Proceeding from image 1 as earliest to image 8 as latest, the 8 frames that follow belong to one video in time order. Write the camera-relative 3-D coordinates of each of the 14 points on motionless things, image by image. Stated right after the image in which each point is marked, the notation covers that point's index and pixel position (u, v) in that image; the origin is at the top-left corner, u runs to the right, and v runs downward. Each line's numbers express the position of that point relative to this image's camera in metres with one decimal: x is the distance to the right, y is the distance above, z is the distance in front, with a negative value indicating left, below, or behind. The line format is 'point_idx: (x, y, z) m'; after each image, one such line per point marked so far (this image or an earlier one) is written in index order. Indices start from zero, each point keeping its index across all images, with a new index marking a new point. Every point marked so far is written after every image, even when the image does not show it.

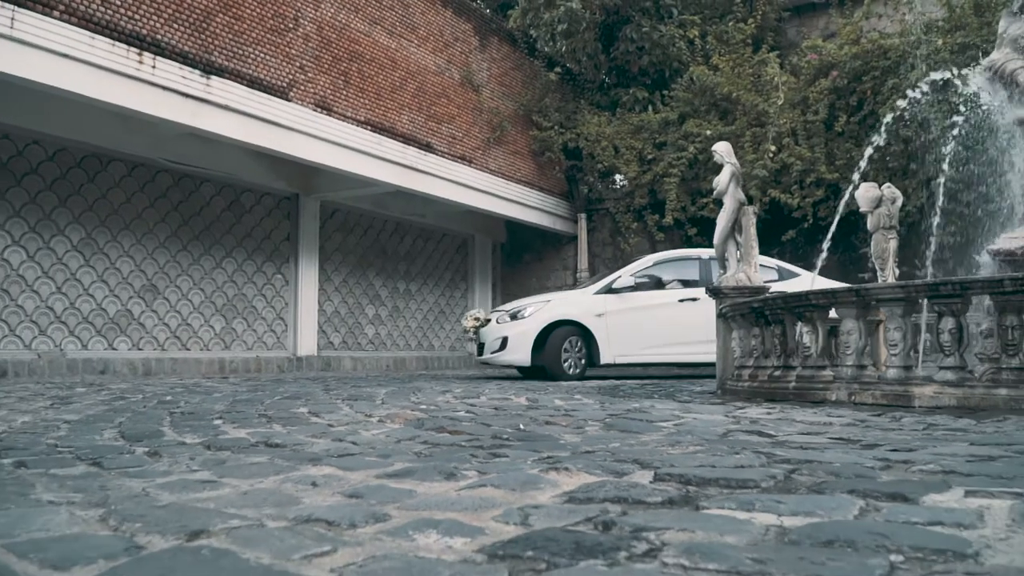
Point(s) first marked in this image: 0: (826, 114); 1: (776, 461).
0: (+5.4, +3.0, +15.4) m
1: (+0.7, -0.4, +2.3) m
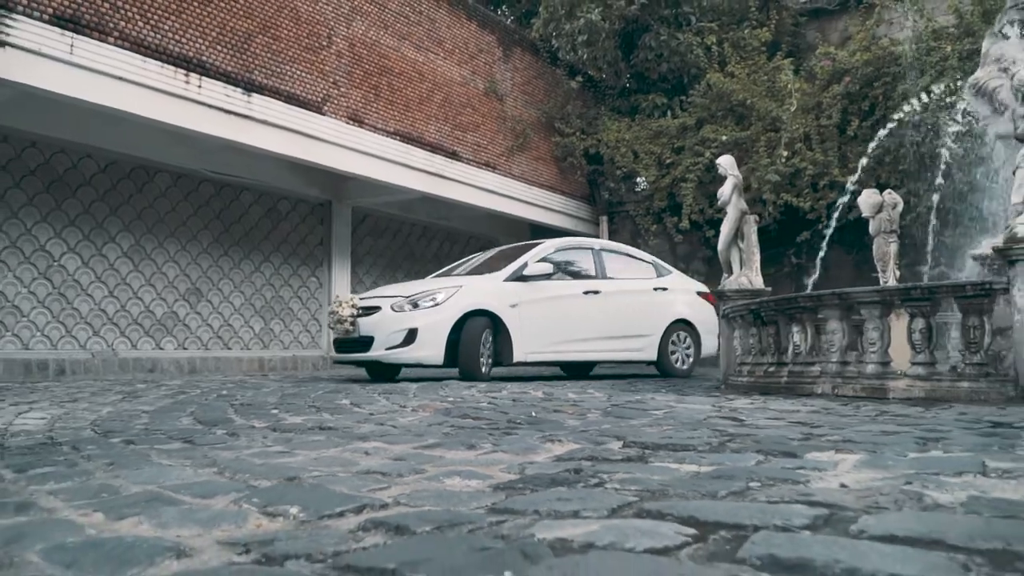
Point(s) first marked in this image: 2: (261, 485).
0: (+5.8, +3.0, +15.9) m
1: (+0.7, -0.5, +2.9) m
2: (-0.6, -0.5, +2.2) m
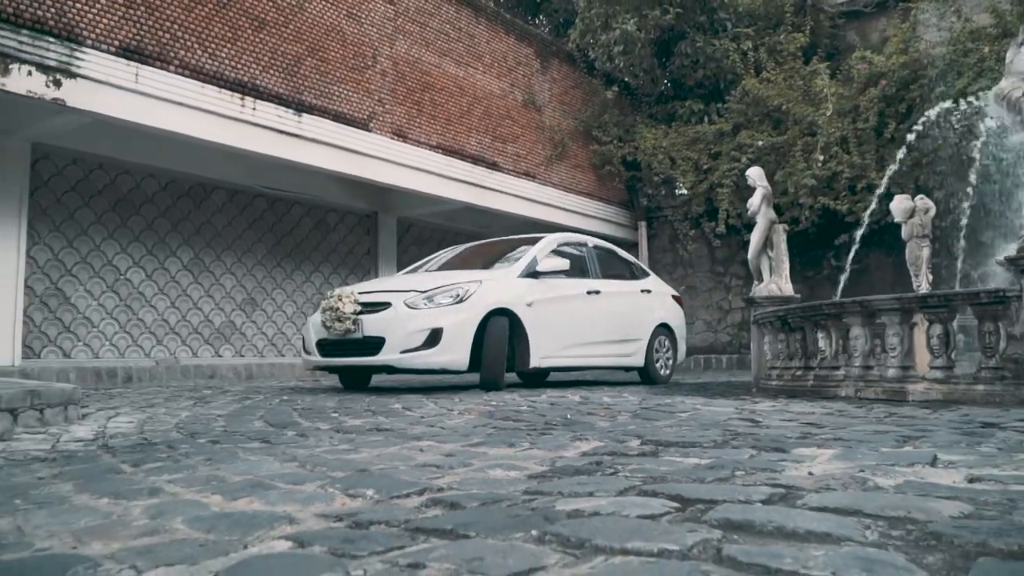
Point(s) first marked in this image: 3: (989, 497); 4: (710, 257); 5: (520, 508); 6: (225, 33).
0: (+6.5, +3.0, +16.1) m
1: (+0.8, -0.5, +3.3) m
2: (-0.5, -0.6, +2.7) m
3: (+1.0, -0.4, +1.9) m
4: (+4.2, +0.7, +18.8) m
5: (0.0, -0.5, +2.0) m
6: (-3.7, +3.3, +11.5) m
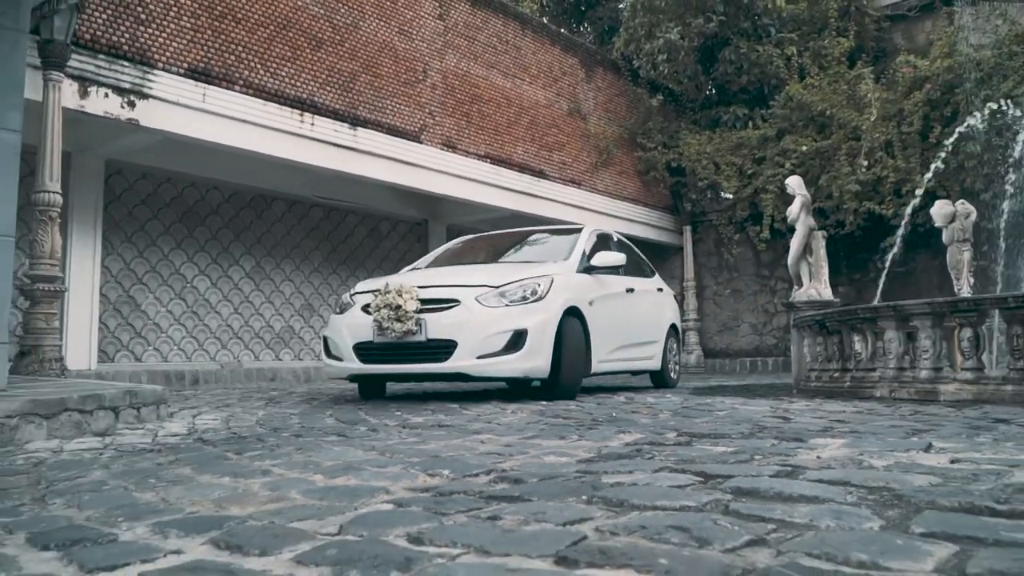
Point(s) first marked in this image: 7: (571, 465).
0: (+7.3, +2.9, +16.2) m
1: (+1.0, -0.6, +3.7) m
2: (-0.3, -0.6, +3.1) m
3: (+1.1, -0.5, +2.3) m
4: (+5.2, +0.6, +19.0) m
5: (+0.2, -0.5, +2.4) m
6: (-3.1, +3.2, +12.1) m
7: (+0.2, -0.6, +2.8) m
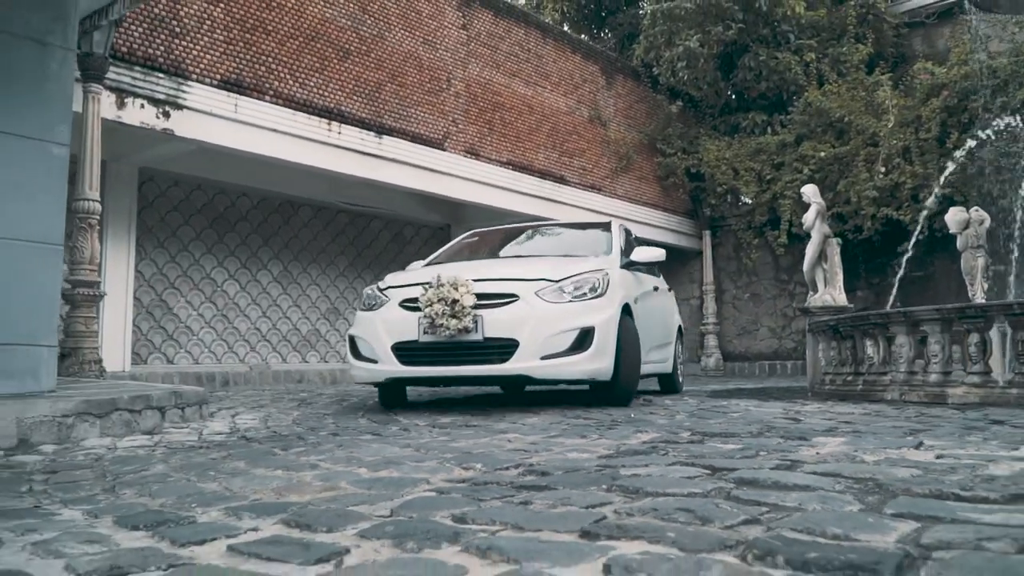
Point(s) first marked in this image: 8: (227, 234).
0: (+7.7, +2.8, +16.3) m
1: (+1.1, -0.6, +4.0) m
2: (-0.2, -0.6, +3.4) m
3: (+1.2, -0.5, +2.5) m
4: (+5.6, +0.5, +19.2) m
5: (+0.2, -0.6, +2.7) m
6: (-2.8, +3.1, +12.5) m
7: (+0.3, -0.6, +3.1) m
8: (-4.3, +0.8, +13.6) m
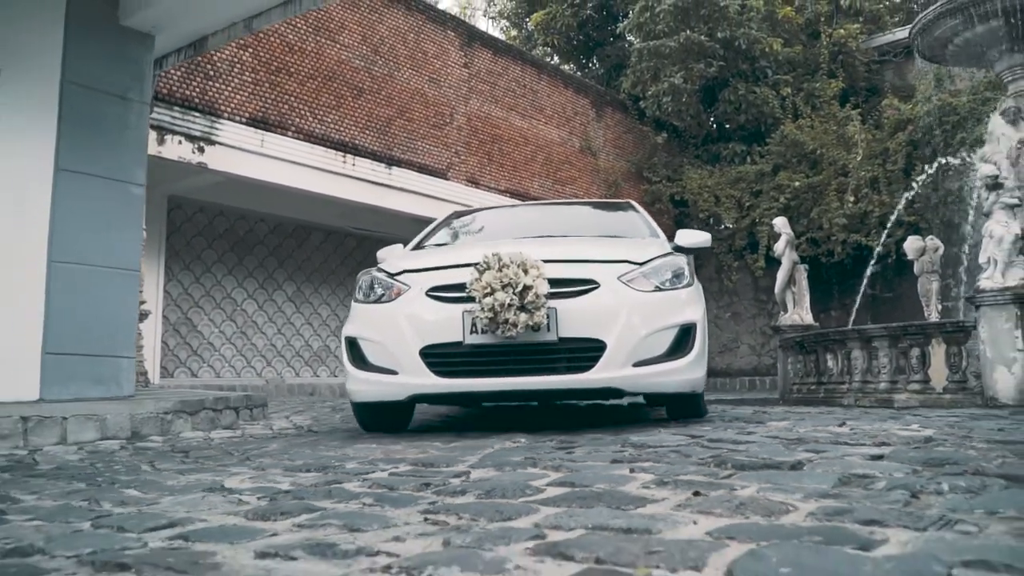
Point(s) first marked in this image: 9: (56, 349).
0: (+7.7, +2.4, +17.6) m
1: (+1.3, -0.7, +5.1) m
2: (-0.1, -0.7, +4.5) m
3: (+1.4, -0.6, +3.7) m
4: (+5.5, 0.0, +20.4) m
5: (+0.4, -0.7, +3.8) m
6: (-2.7, +2.8, +13.6) m
7: (+0.4, -0.7, +4.2) m
8: (-4.3, +0.5, +14.7) m
9: (-3.5, -0.5, +6.9) m
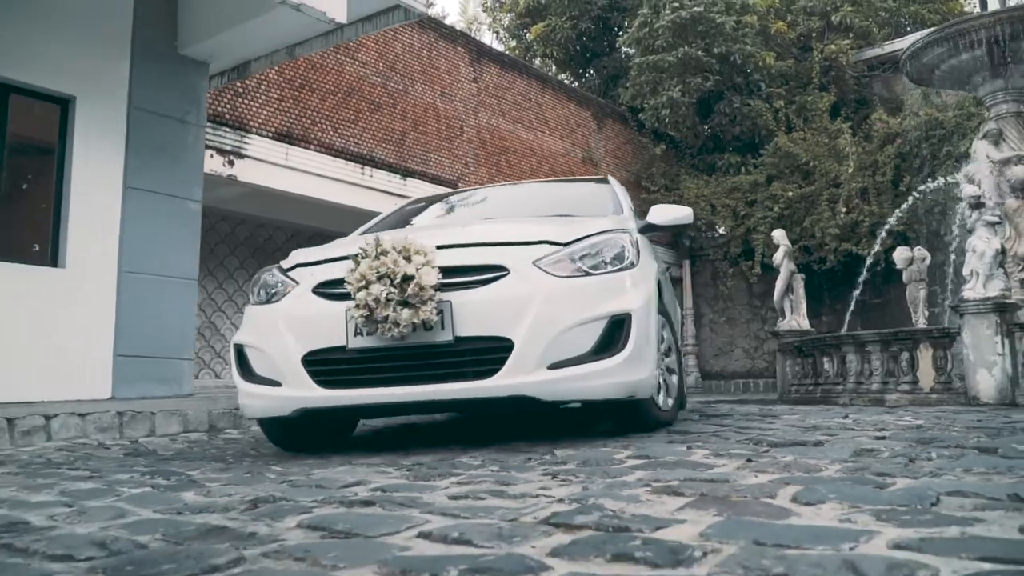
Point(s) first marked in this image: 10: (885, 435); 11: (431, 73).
0: (+7.8, +2.3, +18.4) m
1: (+1.6, -0.8, +5.8) m
2: (+0.2, -0.8, +5.2) m
3: (+1.7, -0.7, +4.4) m
4: (+5.6, -0.1, +21.2) m
5: (+0.7, -0.7, +4.5) m
6: (-2.6, +2.7, +14.3) m
7: (+0.7, -0.8, +4.9) m
8: (-4.2, +0.4, +15.3) m
9: (-3.2, -0.5, +7.5) m
10: (+1.5, -0.6, +3.6) m
11: (-1.5, +3.9, +16.3) m
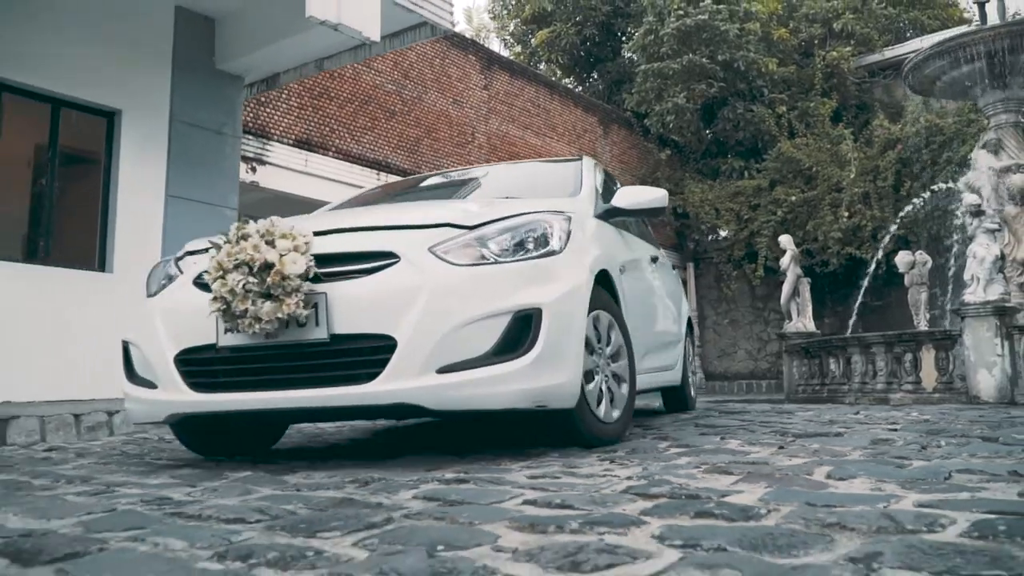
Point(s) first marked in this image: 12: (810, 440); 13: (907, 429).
0: (+8.0, +2.2, +18.8) m
1: (+1.8, -0.9, +6.2) m
2: (+0.4, -0.8, +5.6) m
3: (+1.9, -0.7, +4.8) m
4: (+5.7, -0.2, +21.6) m
5: (+0.9, -0.8, +4.9) m
6: (-2.4, +2.7, +14.7) m
7: (+0.9, -0.8, +5.3) m
8: (-4.0, +0.4, +15.7) m
9: (-3.0, -0.6, +7.9) m
10: (+1.7, -0.6, +4.0) m
11: (-1.3, +3.8, +16.7) m
12: (+1.1, -0.6, +3.5) m
13: (+1.7, -0.6, +3.9) m
